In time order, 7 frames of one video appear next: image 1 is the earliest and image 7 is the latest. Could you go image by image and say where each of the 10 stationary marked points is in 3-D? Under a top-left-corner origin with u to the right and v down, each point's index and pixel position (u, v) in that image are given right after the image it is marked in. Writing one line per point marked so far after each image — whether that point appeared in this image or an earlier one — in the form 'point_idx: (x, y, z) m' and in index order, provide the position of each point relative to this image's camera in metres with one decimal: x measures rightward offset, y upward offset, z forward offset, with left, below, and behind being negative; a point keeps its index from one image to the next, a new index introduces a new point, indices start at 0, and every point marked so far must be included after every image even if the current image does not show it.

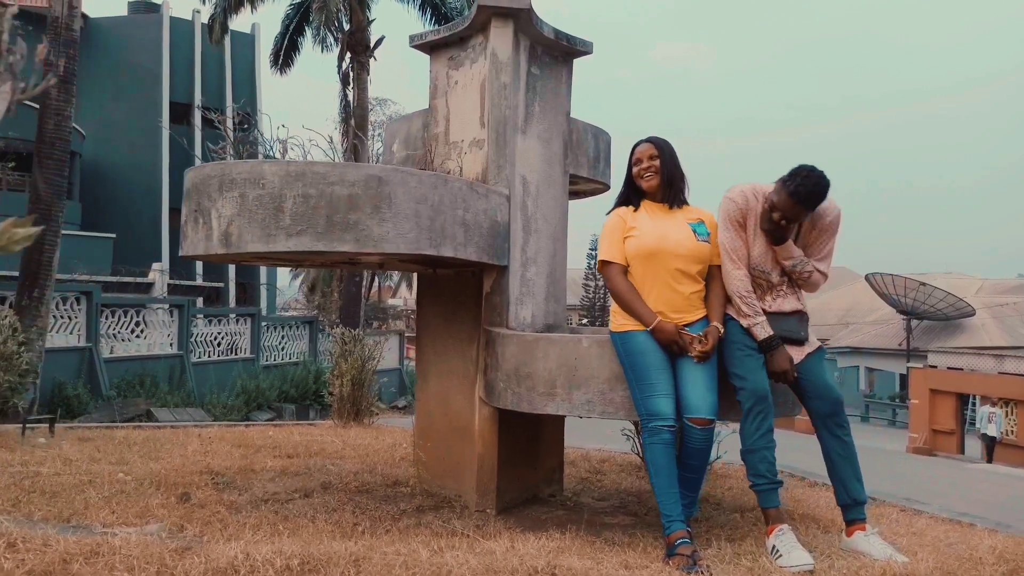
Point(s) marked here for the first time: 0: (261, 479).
0: (-1.4, -1.0, +4.7) m
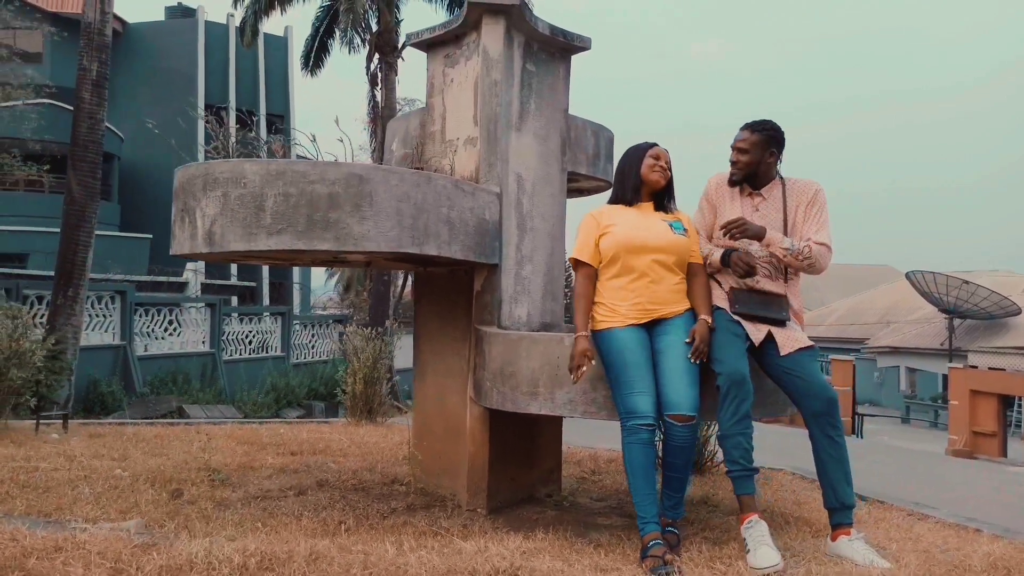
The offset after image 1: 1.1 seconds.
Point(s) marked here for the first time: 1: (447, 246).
0: (-1.4, -1.0, +4.7) m
1: (-0.3, +0.2, +3.9) m
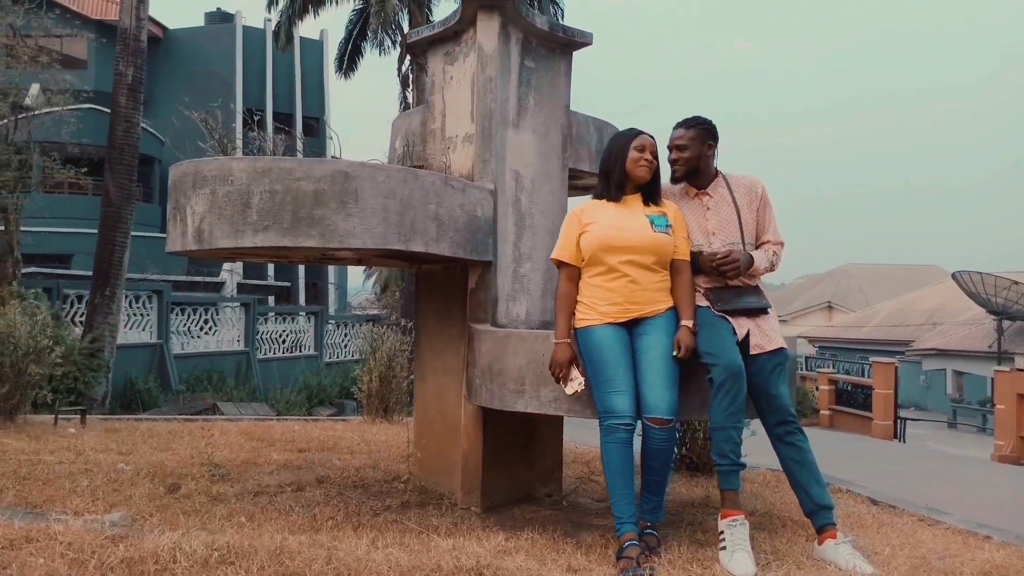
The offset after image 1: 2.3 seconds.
0: (-1.4, -1.0, +4.7) m
1: (-0.4, +0.2, +3.9) m
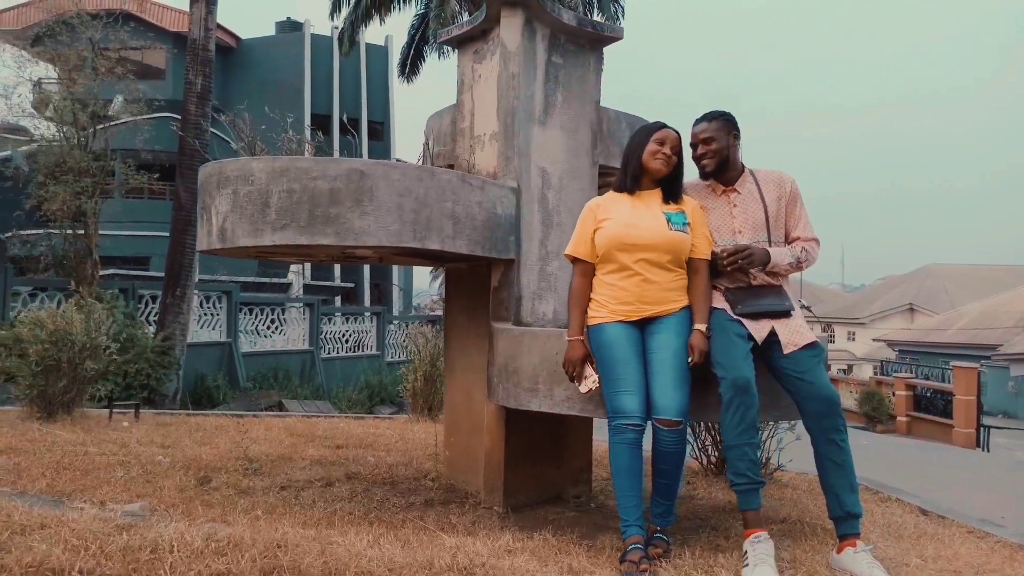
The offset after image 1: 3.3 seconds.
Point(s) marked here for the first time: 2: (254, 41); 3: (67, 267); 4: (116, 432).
0: (-1.2, -1.0, +4.8) m
1: (-0.3, +0.2, +3.9) m
2: (-5.7, +5.4, +18.7) m
3: (-6.4, +0.3, +12.3) m
4: (-2.5, -0.9, +5.4) m
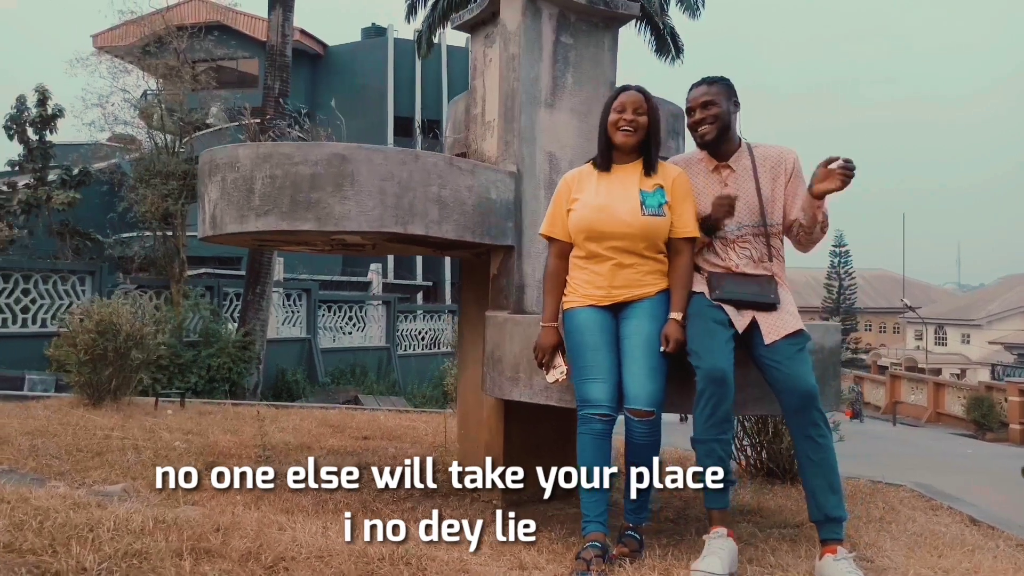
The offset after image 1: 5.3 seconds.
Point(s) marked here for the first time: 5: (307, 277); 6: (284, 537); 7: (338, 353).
0: (-1.2, -1.0, +4.9) m
1: (-0.3, +0.3, +3.8) m
2: (-3.8, +5.4, +19.2) m
3: (-5.3, +0.3, +12.9) m
4: (-2.3, -0.9, +5.6) m
5: (-3.3, +0.2, +14.1) m
6: (-0.7, -0.8, +2.8) m
7: (-2.7, -1.0, +13.6) m
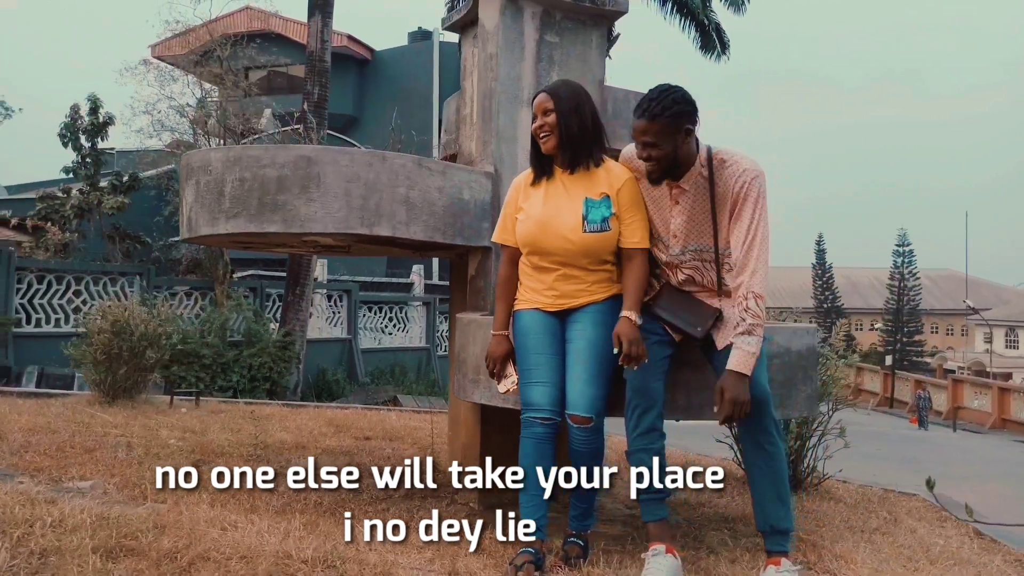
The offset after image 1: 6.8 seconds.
0: (-1.2, -1.0, +4.9) m
1: (-0.5, +0.3, +3.8) m
2: (-2.8, +5.4, +19.4) m
3: (-4.8, +0.3, +13.2) m
4: (-2.3, -0.9, +5.7) m
5: (-2.7, +0.2, +14.3) m
6: (-0.9, -0.8, +2.8) m
7: (-2.1, -1.0, +13.7) m
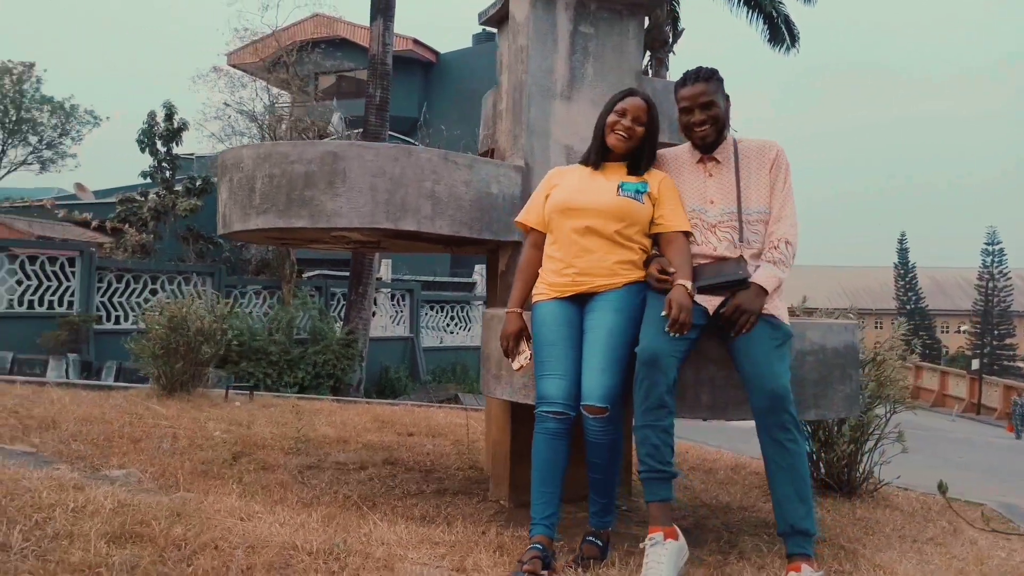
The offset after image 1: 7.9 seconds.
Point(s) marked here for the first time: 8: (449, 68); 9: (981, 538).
0: (-1.0, -0.9, +5.0) m
1: (-0.4, +0.3, +3.8) m
2: (-1.3, +5.4, +19.5) m
3: (-3.8, +0.3, +13.5) m
4: (-2.0, -0.8, +5.9) m
5: (-1.6, +0.2, +14.4) m
6: (-0.9, -0.8, +2.9) m
7: (-1.1, -1.0, +13.8) m
8: (-1.3, +5.1, +19.5) m
9: (+2.3, -1.2, +4.1) m
